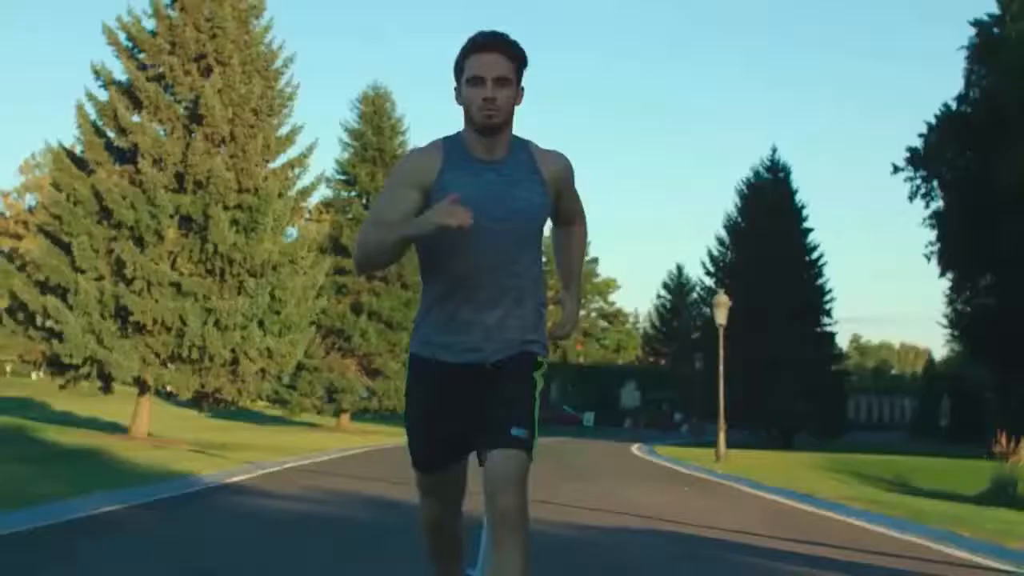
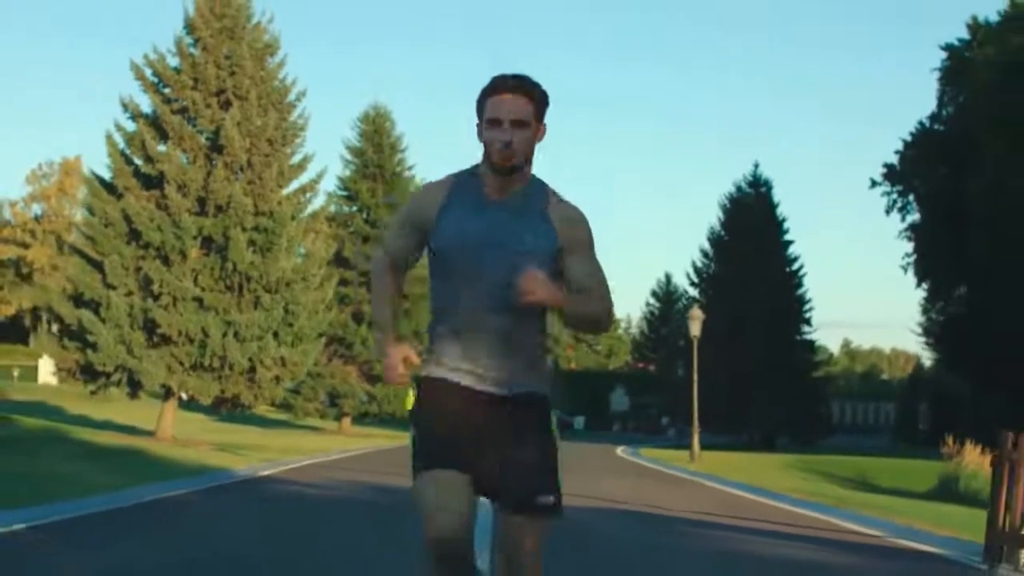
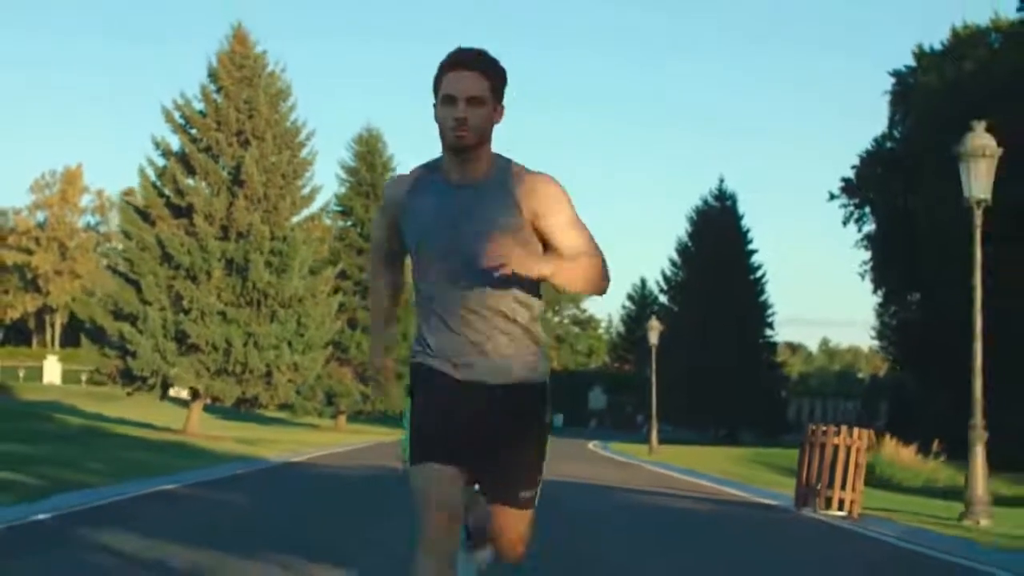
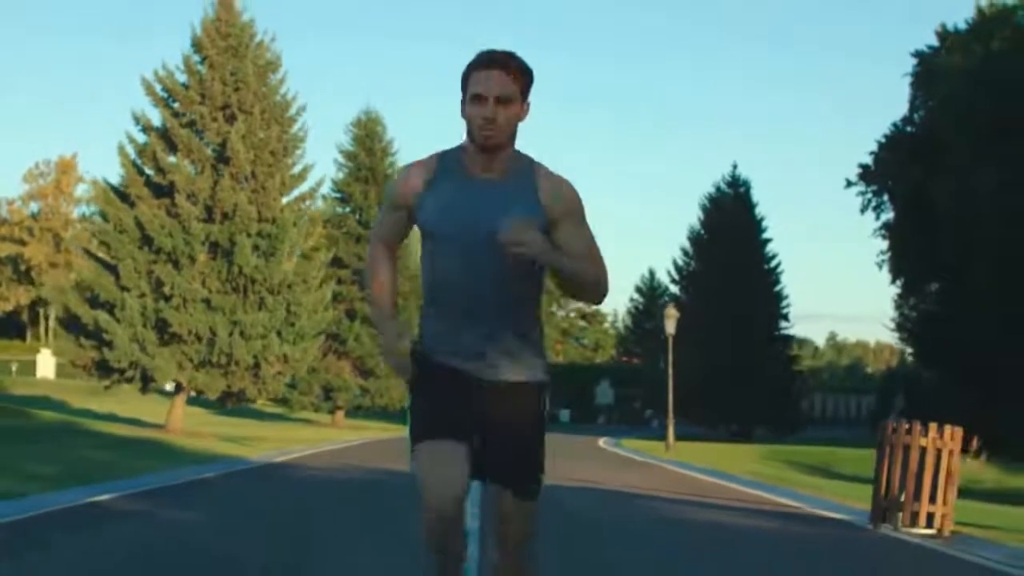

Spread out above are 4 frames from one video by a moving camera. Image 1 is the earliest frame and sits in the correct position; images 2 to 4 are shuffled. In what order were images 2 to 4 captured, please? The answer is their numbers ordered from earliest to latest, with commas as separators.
2, 4, 3
